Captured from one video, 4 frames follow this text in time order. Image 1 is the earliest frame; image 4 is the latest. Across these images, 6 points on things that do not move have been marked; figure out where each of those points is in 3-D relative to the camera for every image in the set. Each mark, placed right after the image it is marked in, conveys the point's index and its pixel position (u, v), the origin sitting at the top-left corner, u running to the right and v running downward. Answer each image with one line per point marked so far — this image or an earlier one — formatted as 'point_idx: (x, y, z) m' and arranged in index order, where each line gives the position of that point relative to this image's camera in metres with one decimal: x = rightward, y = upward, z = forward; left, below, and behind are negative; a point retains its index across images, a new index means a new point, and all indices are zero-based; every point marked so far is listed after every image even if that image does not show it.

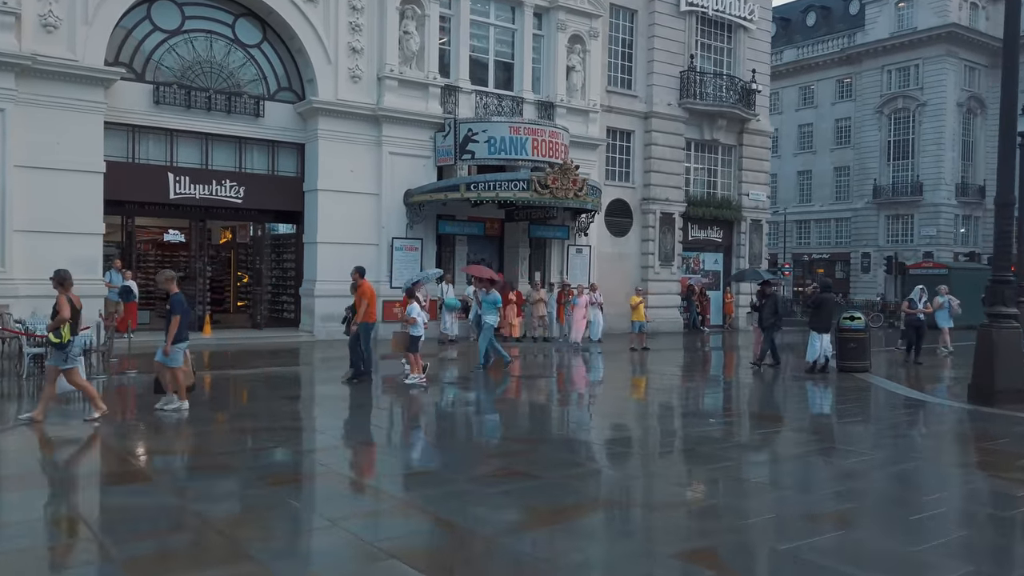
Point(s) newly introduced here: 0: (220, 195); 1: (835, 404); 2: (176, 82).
0: (-7.1, +2.3, +19.0) m
1: (+5.2, -1.9, +12.5) m
2: (-7.8, +4.8, +18.2) m
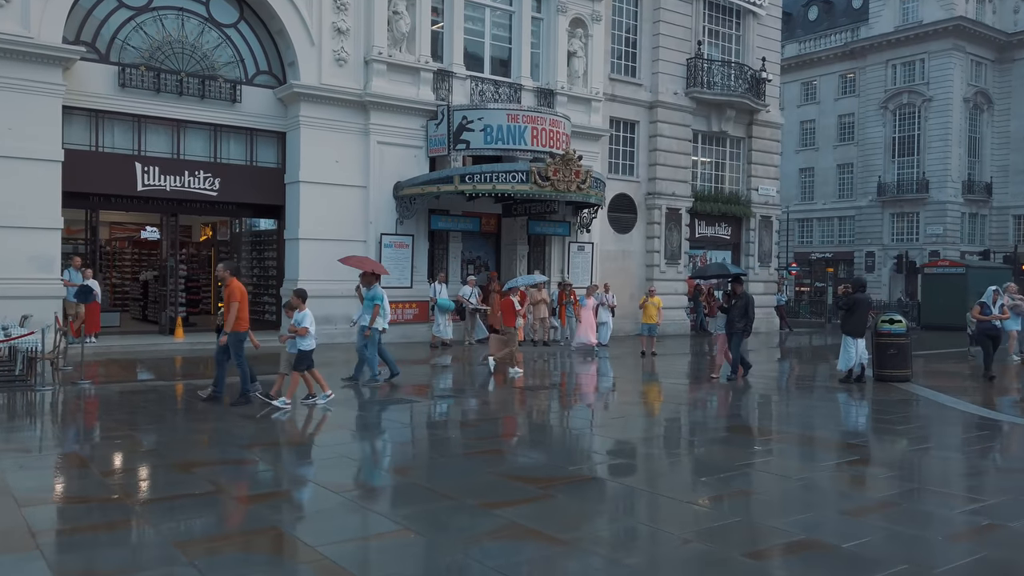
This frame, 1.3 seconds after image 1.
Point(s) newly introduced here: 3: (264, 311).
0: (-7.1, +2.3, +17.5) m
1: (+5.2, -1.8, +11.1) m
2: (-7.9, +4.8, +16.7) m
3: (-6.2, -0.6, +19.5) m
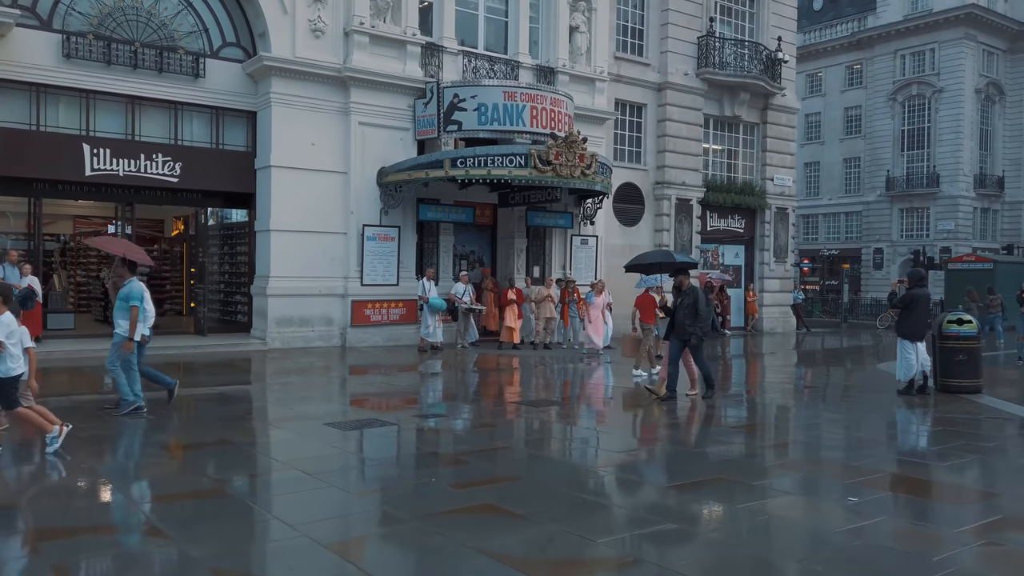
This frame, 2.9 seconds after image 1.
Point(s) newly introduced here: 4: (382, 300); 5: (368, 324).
0: (-7.2, +2.3, +15.5) m
1: (+5.2, -1.8, +9.2) m
2: (-7.9, +4.8, +14.7) m
3: (-6.2, -0.5, +17.5) m
4: (-2.9, -0.2, +17.3) m
5: (-3.1, -0.8, +17.1) m
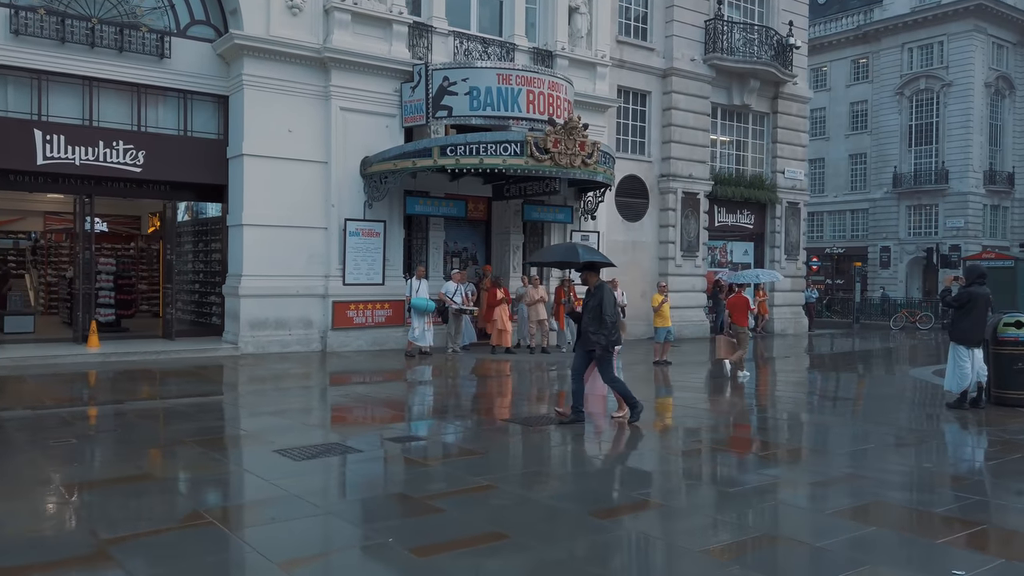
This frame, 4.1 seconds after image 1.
0: (-7.3, +2.3, +14.2) m
1: (+5.1, -1.7, +7.9) m
2: (-8.0, +4.8, +13.4) m
3: (-6.3, -0.5, +16.2) m
4: (-3.0, -0.2, +16.0) m
5: (-3.2, -0.8, +15.8) m
